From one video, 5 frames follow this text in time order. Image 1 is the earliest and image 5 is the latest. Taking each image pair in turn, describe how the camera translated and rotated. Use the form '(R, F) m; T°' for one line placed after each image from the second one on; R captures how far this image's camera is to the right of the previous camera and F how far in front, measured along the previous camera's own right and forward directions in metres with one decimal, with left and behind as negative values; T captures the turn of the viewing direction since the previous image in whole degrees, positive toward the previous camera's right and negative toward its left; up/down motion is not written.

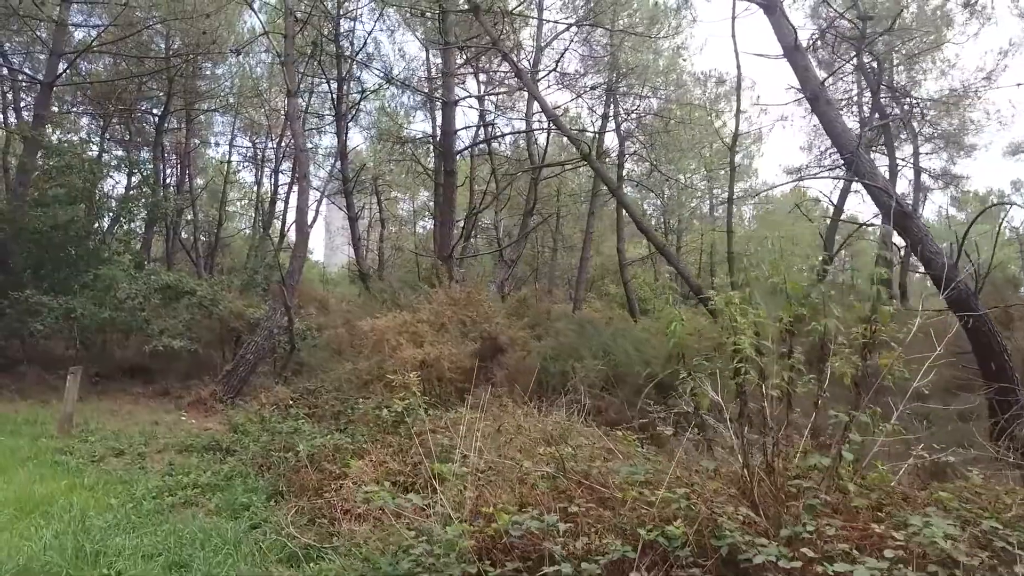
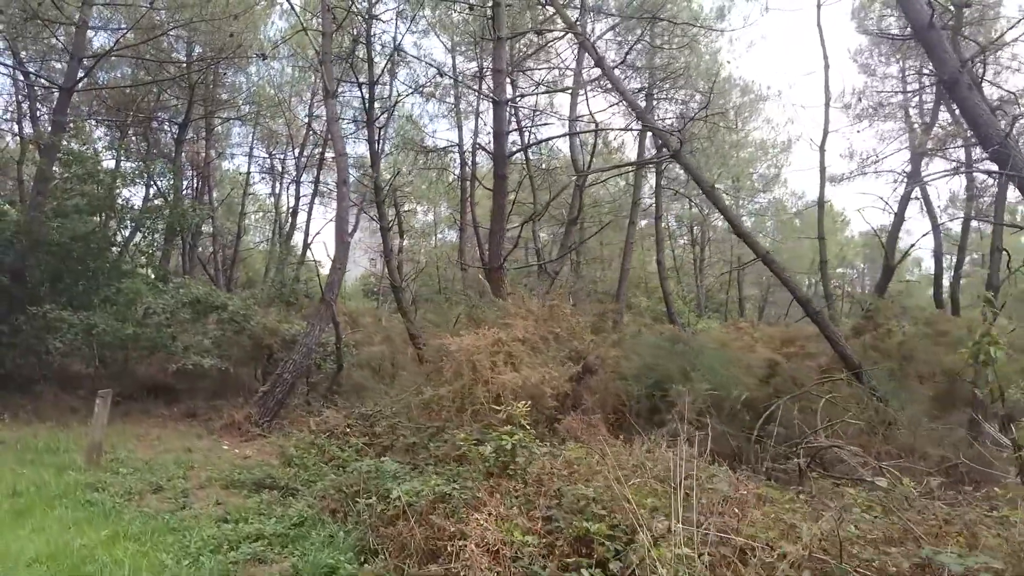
(-0.6, +0.7) m; 0°
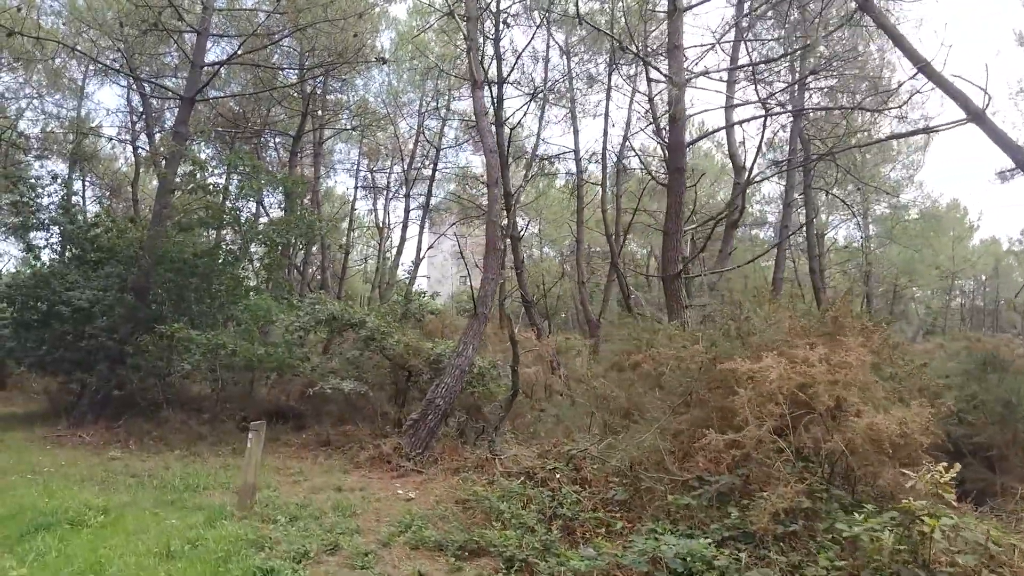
(-1.1, +1.2) m; -6°
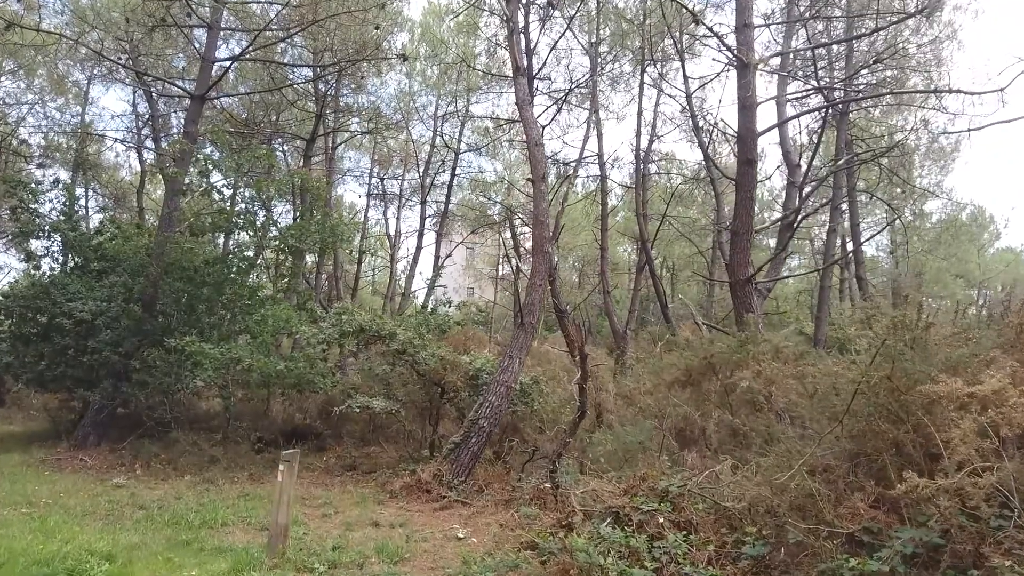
(-0.5, +0.9) m; 0°
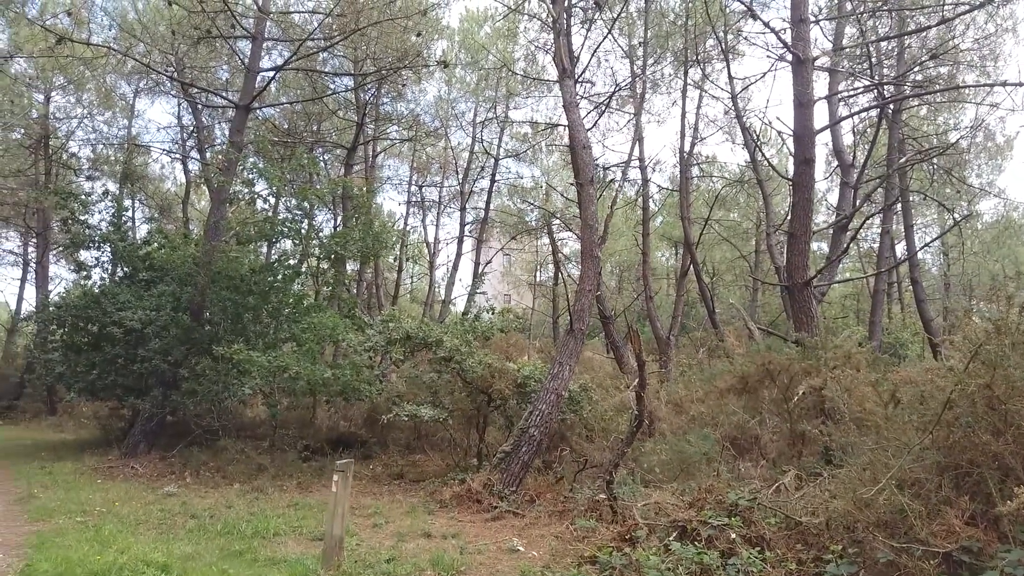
(-0.1, +0.1) m; -3°
